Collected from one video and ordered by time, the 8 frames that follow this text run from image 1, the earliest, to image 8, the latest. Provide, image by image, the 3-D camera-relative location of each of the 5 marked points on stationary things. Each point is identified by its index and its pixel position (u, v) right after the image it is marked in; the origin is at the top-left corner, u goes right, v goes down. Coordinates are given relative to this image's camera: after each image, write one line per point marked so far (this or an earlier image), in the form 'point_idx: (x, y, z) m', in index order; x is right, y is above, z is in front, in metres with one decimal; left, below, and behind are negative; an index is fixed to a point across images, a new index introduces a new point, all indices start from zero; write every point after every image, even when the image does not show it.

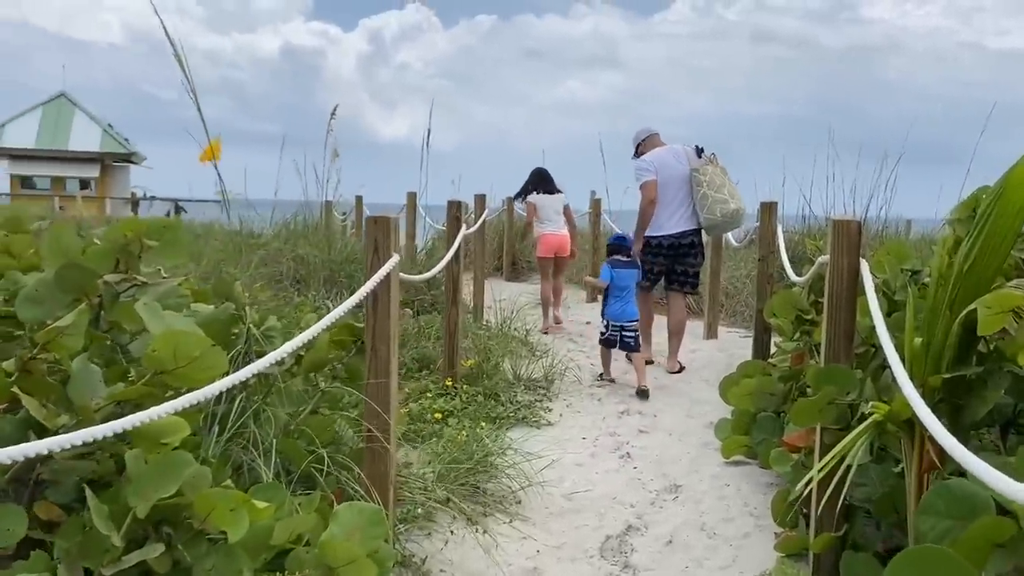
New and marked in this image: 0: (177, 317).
0: (-0.8, -0.1, +2.0) m
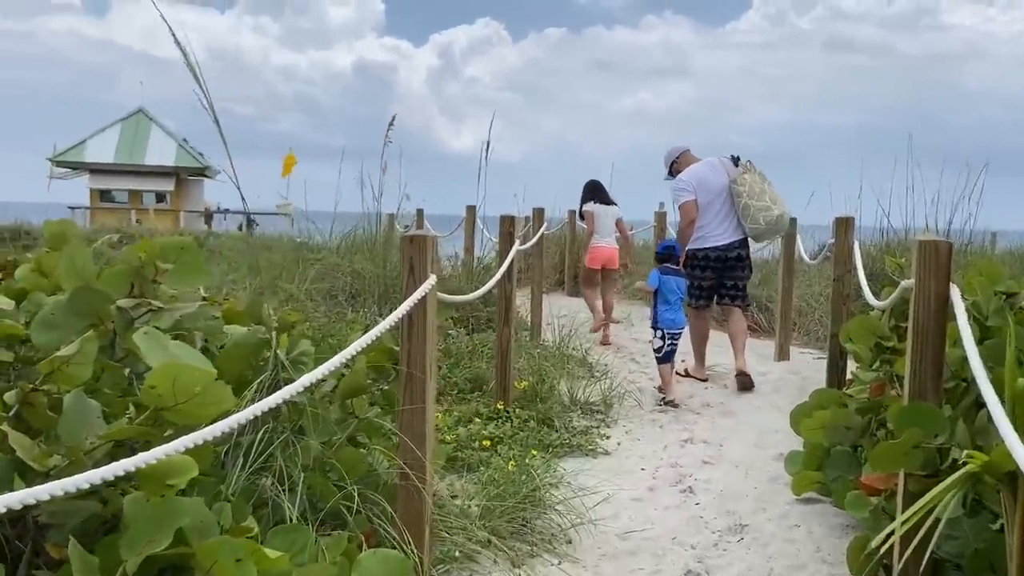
0: (-0.7, -0.1, +1.8) m
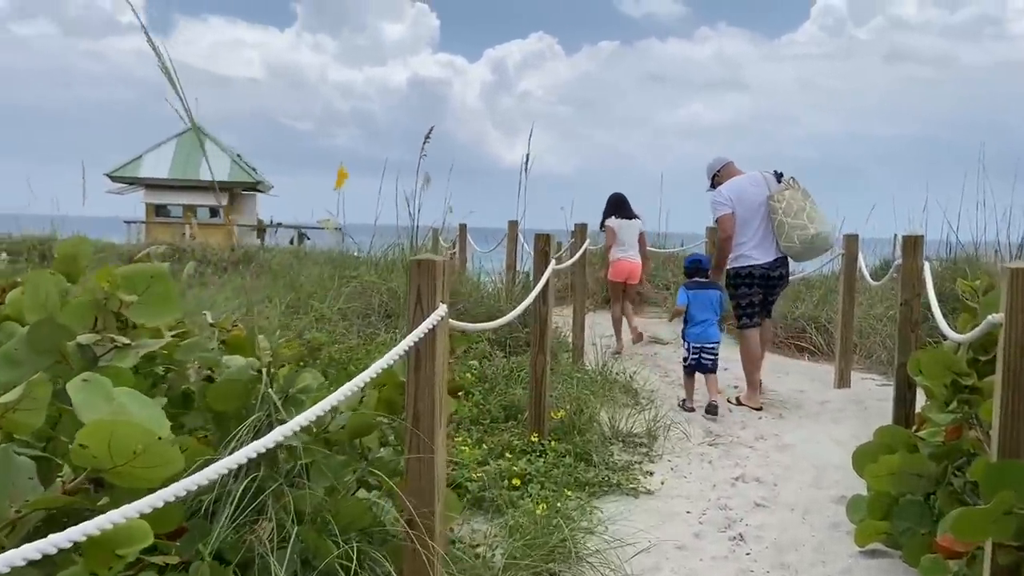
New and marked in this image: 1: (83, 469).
0: (-0.7, -0.2, +1.6) m
1: (-0.7, -0.3, +1.5) m
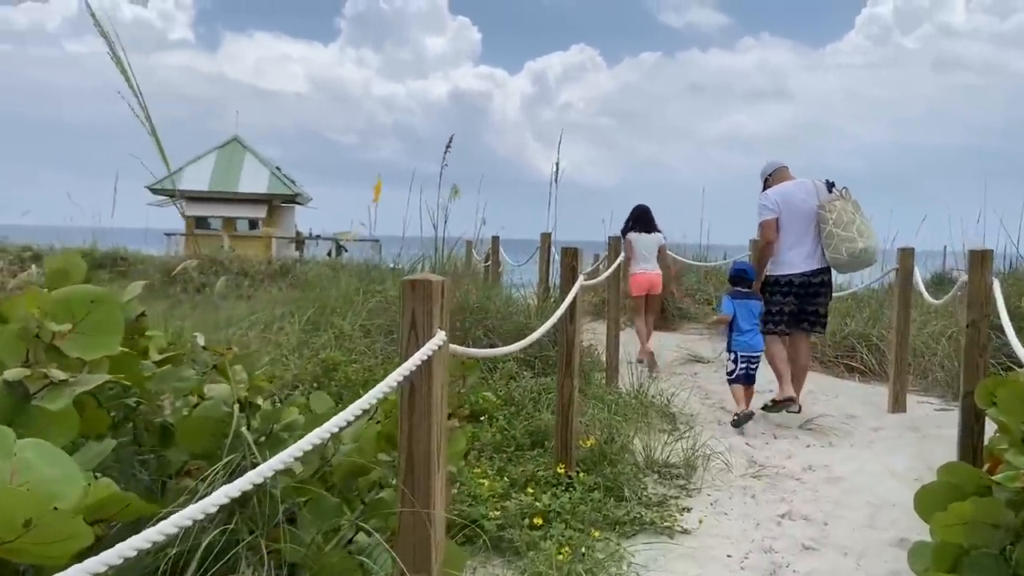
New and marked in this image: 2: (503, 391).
0: (-0.7, -0.2, +1.3) m
1: (-0.7, -0.3, +1.2) m
2: (-0.1, -0.6, +5.0) m
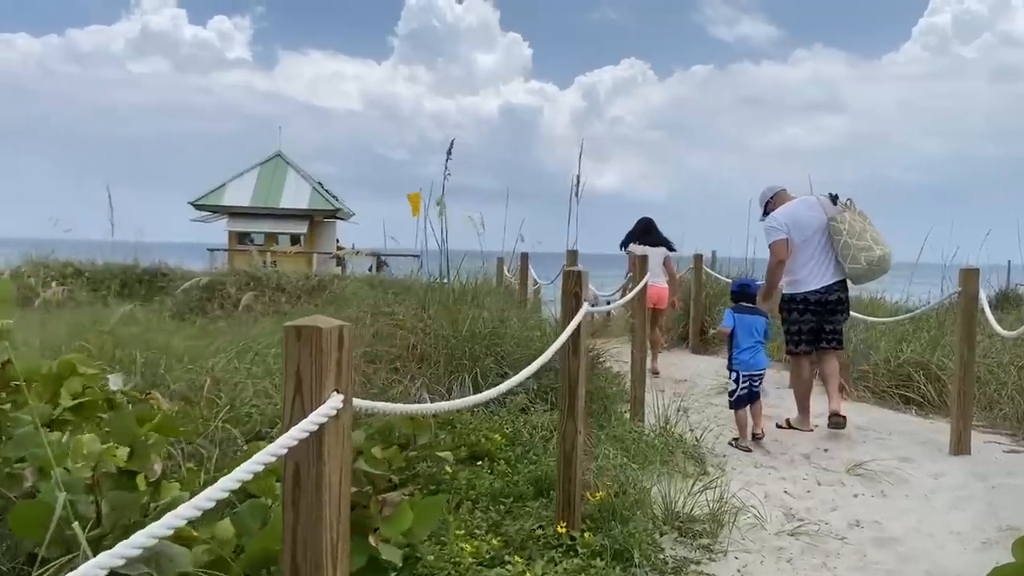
0: (-0.8, -0.3, +0.8) m
1: (-0.9, -0.4, +0.7) m
2: (0.0, -0.7, +4.5) m
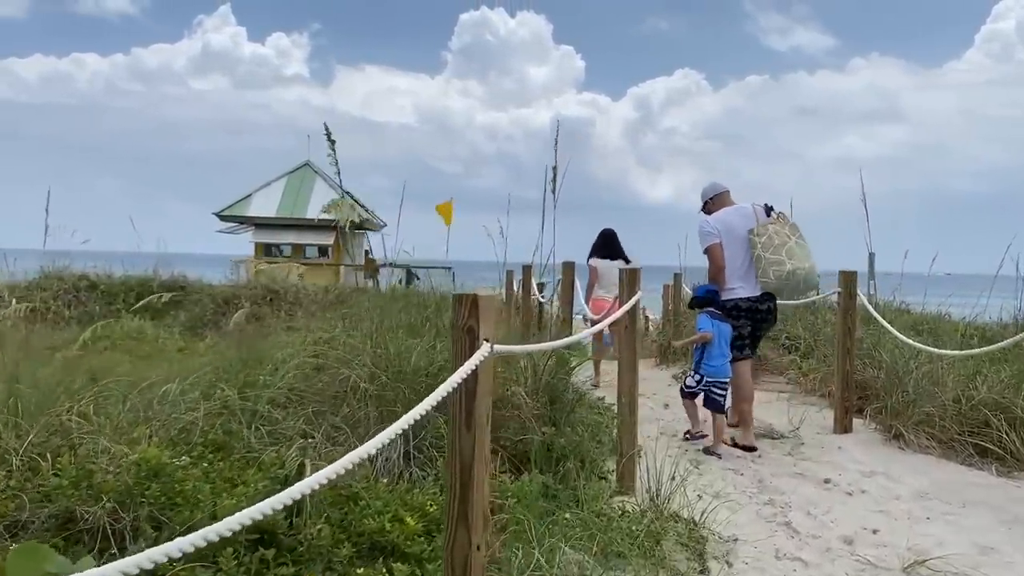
0: (-1.3, -0.4, -0.3) m
1: (-1.4, -0.5, -0.4) m
2: (-0.3, -0.8, +3.3) m
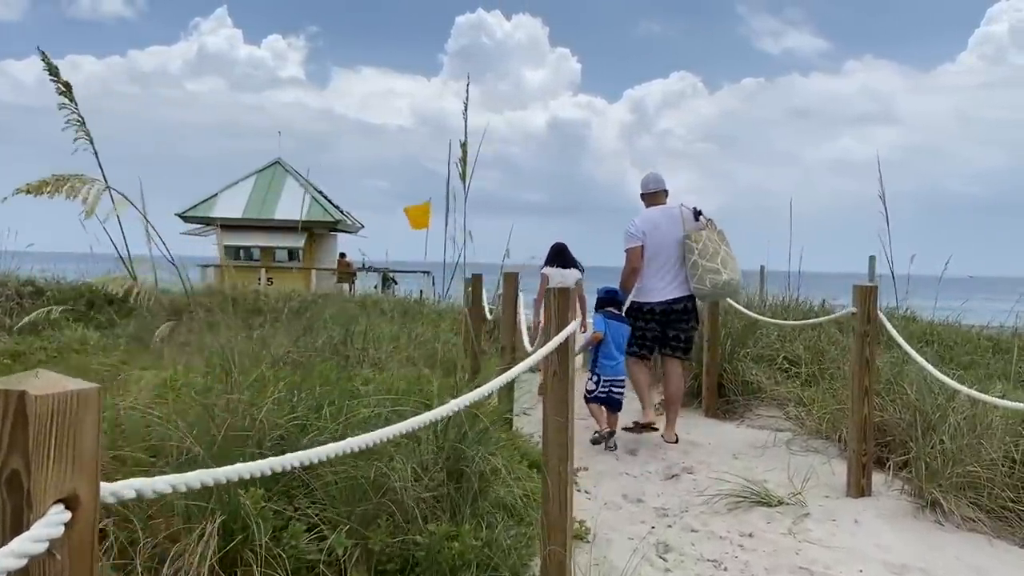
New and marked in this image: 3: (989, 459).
0: (-1.7, -0.4, -1.6) m
1: (-1.8, -0.5, -1.7) m
2: (-0.7, -0.9, +2.0) m
3: (+2.2, -0.8, +4.1) m
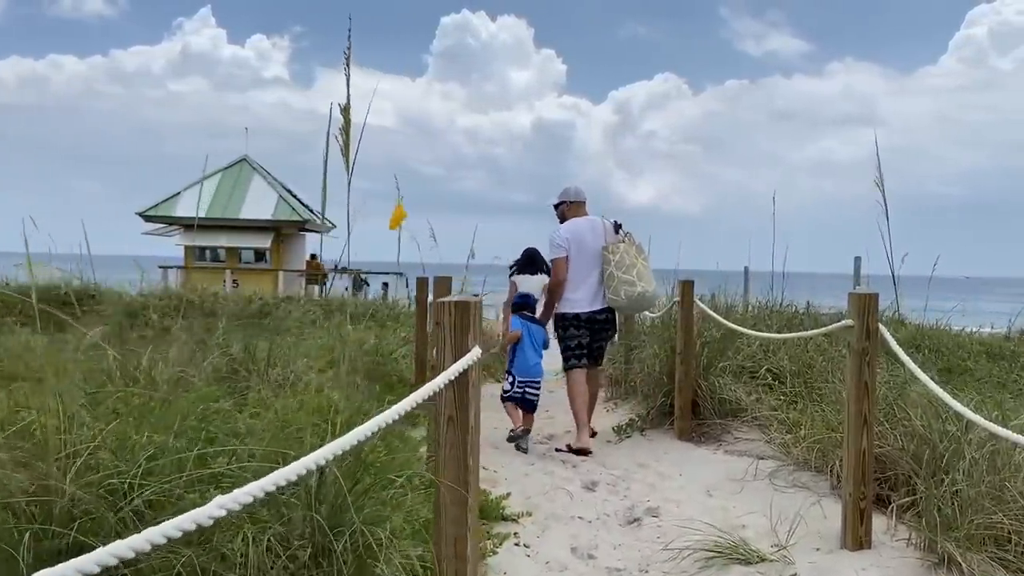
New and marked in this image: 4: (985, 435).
0: (-1.9, -0.5, -2.4) m
1: (-2.0, -0.6, -2.5) m
2: (-0.9, -0.9, +1.2) m
3: (+1.9, -0.8, +3.4) m
4: (+2.0, -0.6, +3.8) m
